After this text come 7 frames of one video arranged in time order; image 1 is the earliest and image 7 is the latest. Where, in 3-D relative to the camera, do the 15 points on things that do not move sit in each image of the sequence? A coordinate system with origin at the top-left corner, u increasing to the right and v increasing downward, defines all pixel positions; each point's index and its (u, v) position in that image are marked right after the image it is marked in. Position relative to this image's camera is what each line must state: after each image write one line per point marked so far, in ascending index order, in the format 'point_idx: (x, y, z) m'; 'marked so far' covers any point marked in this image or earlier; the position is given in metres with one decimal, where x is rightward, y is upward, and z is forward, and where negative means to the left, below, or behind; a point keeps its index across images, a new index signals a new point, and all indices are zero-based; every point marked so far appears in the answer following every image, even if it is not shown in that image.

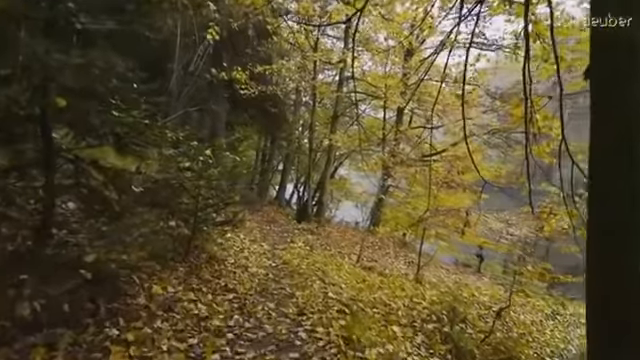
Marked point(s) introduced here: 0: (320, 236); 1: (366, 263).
0: (0.0, -1.3, +10.1) m
1: (+1.0, -1.7, +8.7) m
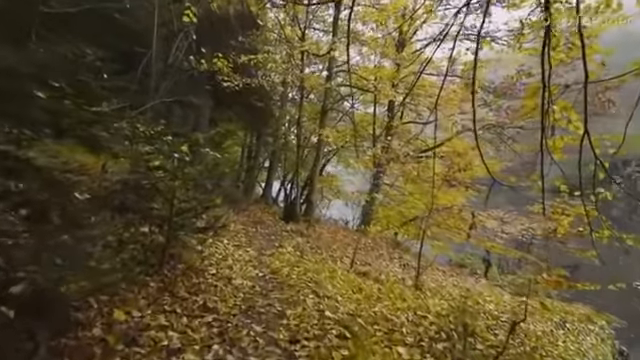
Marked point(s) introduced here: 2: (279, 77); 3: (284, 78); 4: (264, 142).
0: (-0.2, -1.3, +9.4) m
1: (+0.8, -1.6, +8.1) m
2: (-1.1, +2.9, +11.7) m
3: (-1.0, +2.7, +12.3) m
4: (-1.8, +1.2, +14.1) m
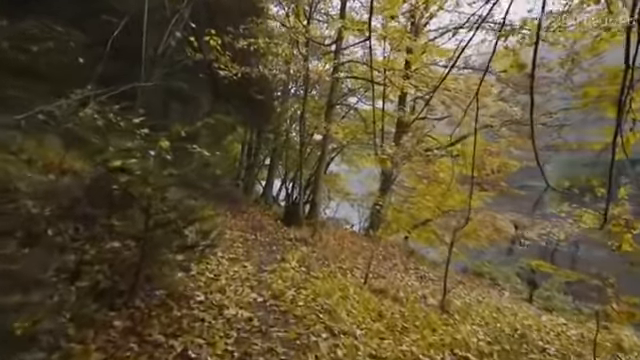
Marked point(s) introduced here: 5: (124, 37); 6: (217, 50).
0: (-0.1, -1.3, +8.4) m
1: (+0.9, -1.7, +7.1) m
2: (-0.9, +2.9, +10.7) m
3: (-0.9, +2.7, +11.2) m
4: (-1.6, +1.2, +13.1) m
5: (-3.4, +2.4, +7.5) m
6: (-2.2, +2.8, +9.6) m
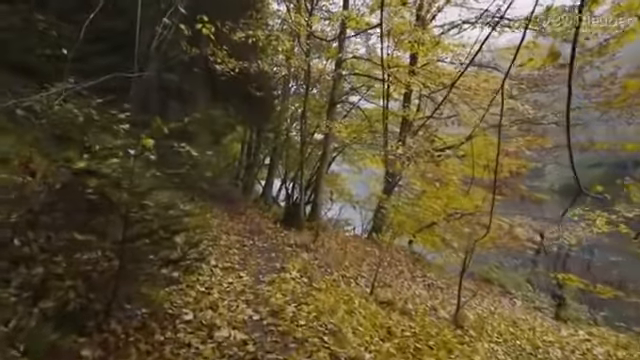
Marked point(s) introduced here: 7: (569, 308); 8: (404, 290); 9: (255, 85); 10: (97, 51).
0: (0.0, -1.3, +7.9) m
1: (+0.9, -1.7, +6.6) m
2: (-0.9, +2.9, +10.2) m
3: (-0.8, +2.7, +10.8) m
4: (-1.6, +1.2, +12.6) m
5: (-3.3, +2.4, +7.0) m
6: (-2.2, +2.7, +9.1) m
7: (+6.4, -3.3, +11.0) m
8: (+1.4, -1.8, +7.3) m
9: (-1.6, +2.3, +10.8) m
10: (-3.4, +2.0, +6.8) m
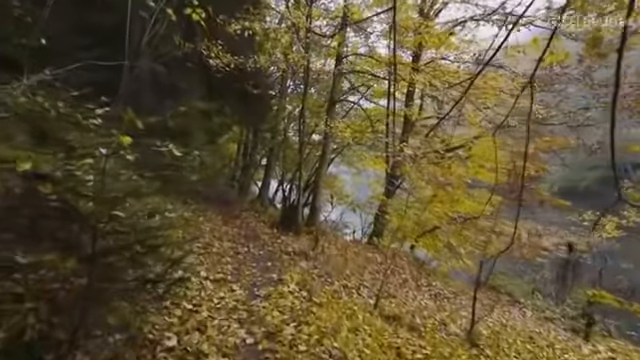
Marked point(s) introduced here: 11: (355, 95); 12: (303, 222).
0: (0.0, -1.4, +7.5) m
1: (+0.9, -1.8, +6.2) m
2: (-0.9, +2.8, +9.7) m
3: (-0.8, +2.6, +10.3) m
4: (-1.6, +1.2, +12.1) m
5: (-3.3, +2.4, +6.5) m
6: (-2.2, +2.7, +8.7) m
7: (+6.3, -3.3, +10.6) m
8: (+1.4, -1.9, +6.8) m
9: (-1.6, +2.3, +10.3) m
10: (-3.4, +2.0, +6.3) m
11: (+0.9, +2.2, +11.4) m
12: (-0.5, -1.2, +12.1) m
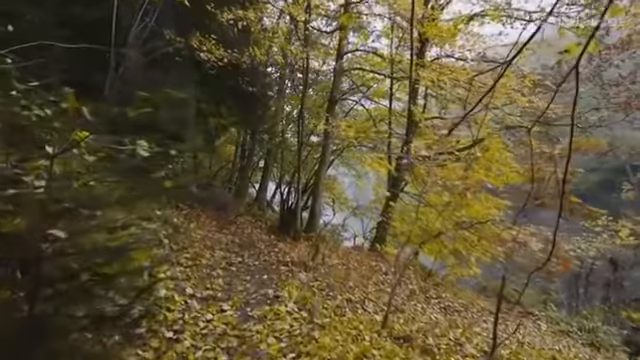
0: (0.0, -1.4, +6.9) m
1: (+0.9, -1.8, +5.6) m
2: (-0.9, +2.8, +9.2) m
3: (-0.8, +2.5, +9.7) m
4: (-1.6, +1.1, +11.6) m
5: (-3.3, +2.3, +6.0) m
6: (-2.2, +2.6, +8.1) m
7: (+6.3, -3.4, +10.0) m
8: (+1.4, -1.9, +6.2) m
9: (-1.6, +2.2, +9.7) m
10: (-3.4, +1.9, +5.7) m
11: (+0.9, +2.1, +10.8) m
12: (-0.5, -1.2, +11.6) m
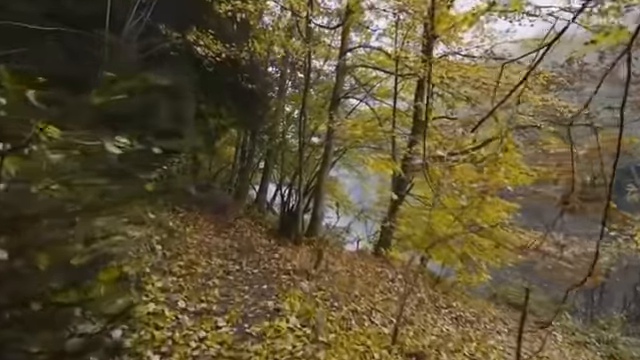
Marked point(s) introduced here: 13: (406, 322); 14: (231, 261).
0: (0.0, -1.5, +6.5) m
1: (+1.0, -1.8, +5.2) m
2: (-0.8, +2.7, +8.8) m
3: (-0.8, +2.5, +9.3) m
4: (-1.6, +1.0, +11.2) m
5: (-3.3, +2.3, +5.6) m
6: (-2.1, +2.6, +7.7) m
7: (+6.4, -3.5, +9.6) m
8: (+1.4, -1.9, +5.8) m
9: (-1.5, +2.2, +9.3) m
10: (-3.4, +1.9, +5.3) m
11: (+1.0, +2.1, +10.4) m
12: (-0.4, -1.3, +11.2) m
13: (+1.1, -1.8, +5.9) m
14: (-1.3, -1.2, +6.7) m
